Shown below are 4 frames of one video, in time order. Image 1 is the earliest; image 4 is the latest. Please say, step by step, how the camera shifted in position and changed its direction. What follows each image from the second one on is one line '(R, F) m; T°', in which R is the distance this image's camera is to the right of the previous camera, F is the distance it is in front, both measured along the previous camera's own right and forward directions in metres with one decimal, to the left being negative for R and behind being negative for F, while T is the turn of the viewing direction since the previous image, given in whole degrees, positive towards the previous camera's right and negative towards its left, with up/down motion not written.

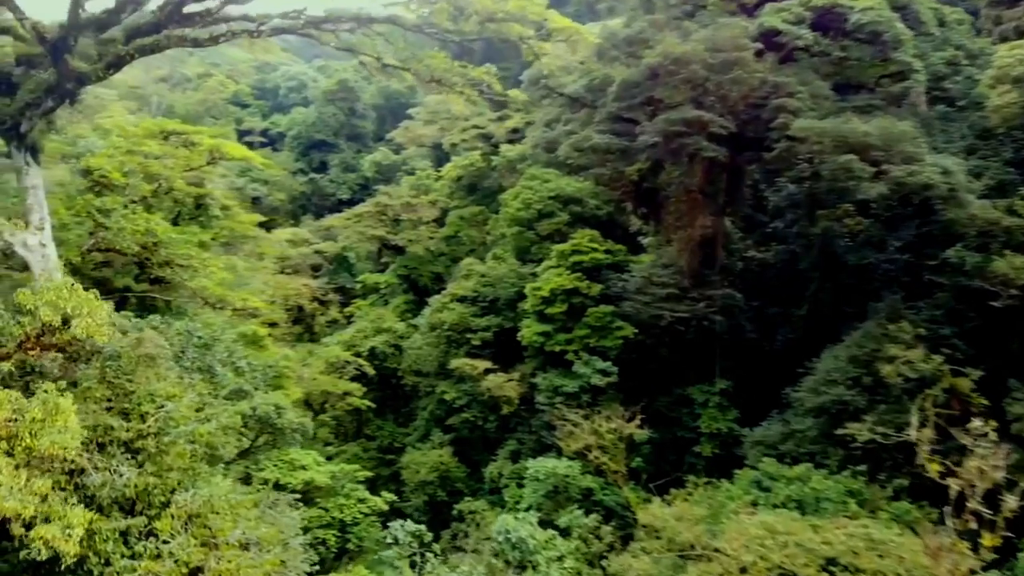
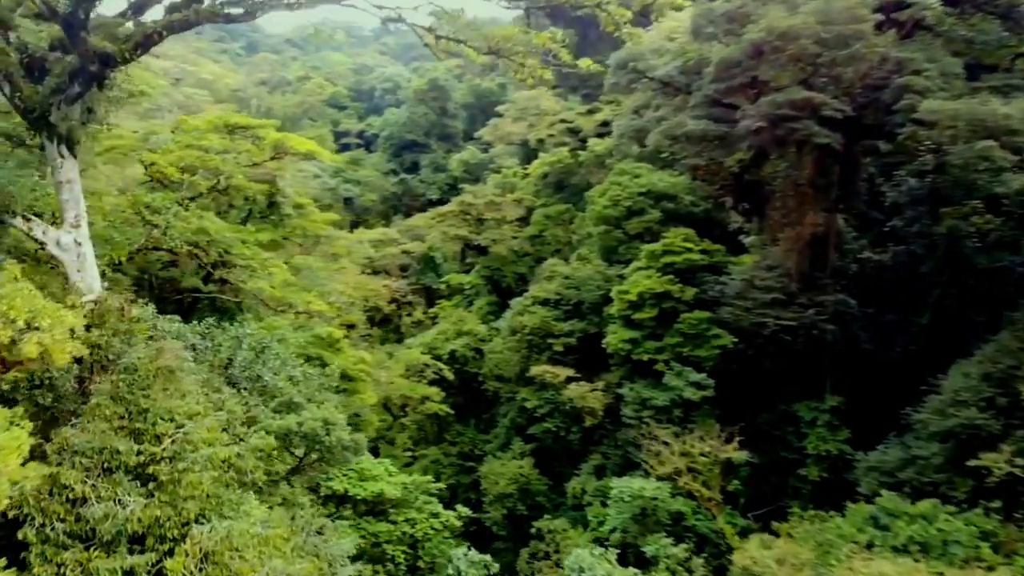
(+0.2, +0.9) m; -7°
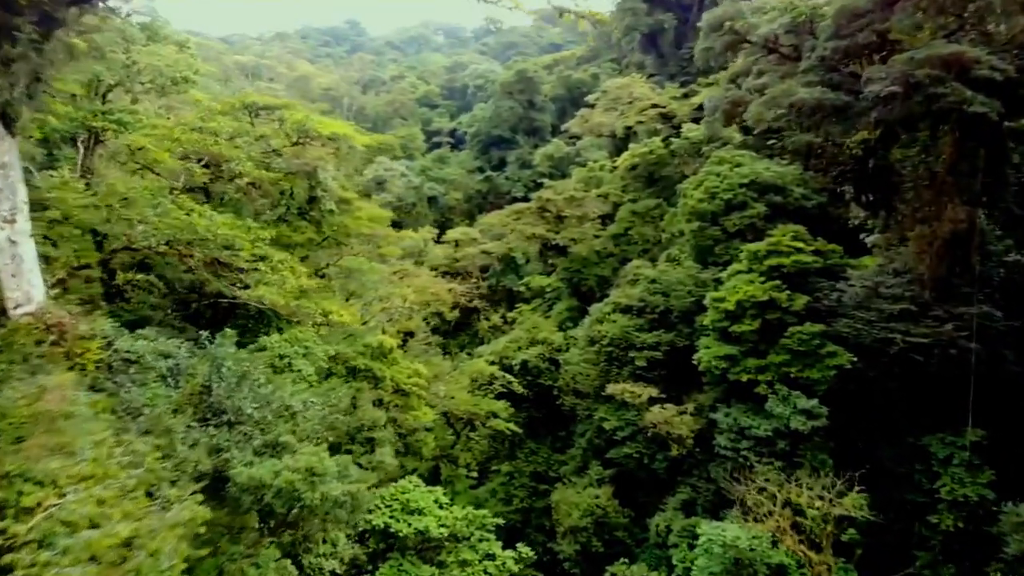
(+0.4, +1.6) m; -7°
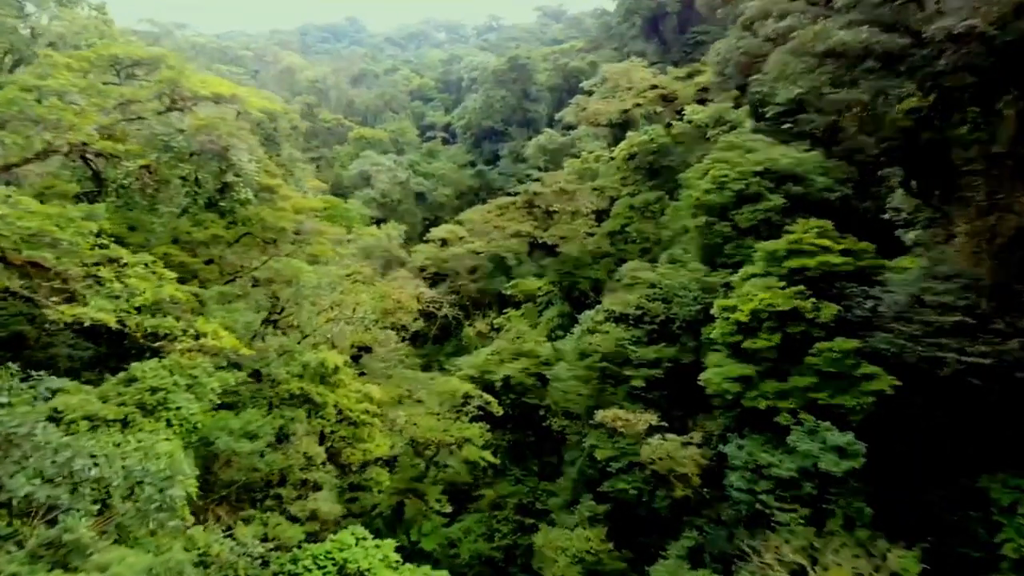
(+0.4, +1.9) m; 0°
